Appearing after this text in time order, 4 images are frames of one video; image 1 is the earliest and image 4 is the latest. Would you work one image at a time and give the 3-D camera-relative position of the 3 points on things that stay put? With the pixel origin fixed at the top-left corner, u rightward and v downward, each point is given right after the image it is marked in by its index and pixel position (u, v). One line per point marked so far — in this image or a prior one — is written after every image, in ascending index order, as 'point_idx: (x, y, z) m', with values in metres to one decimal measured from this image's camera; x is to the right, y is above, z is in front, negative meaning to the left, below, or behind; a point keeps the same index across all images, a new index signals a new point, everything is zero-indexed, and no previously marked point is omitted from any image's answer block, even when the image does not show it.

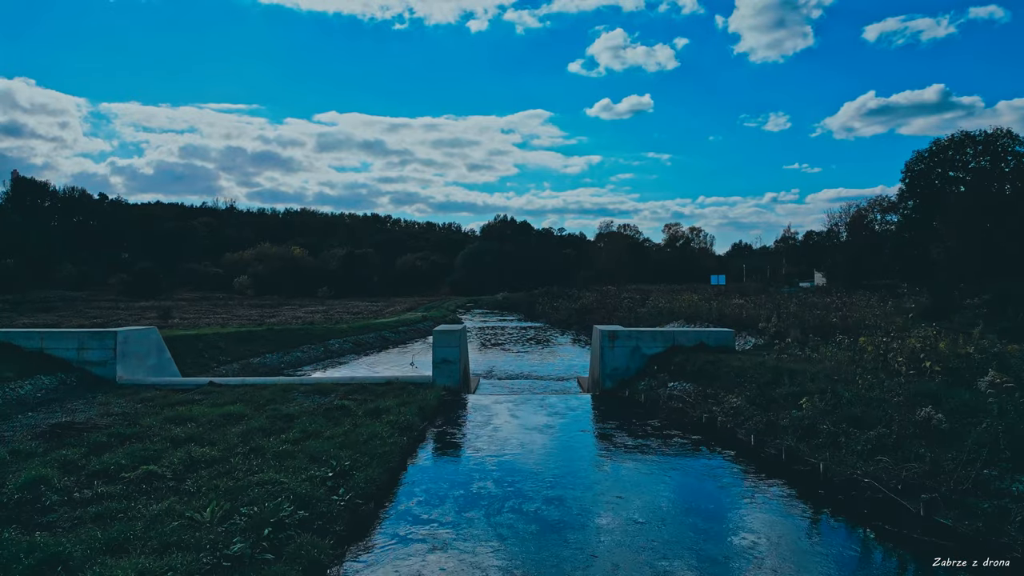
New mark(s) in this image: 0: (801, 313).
0: (+7.9, -0.7, +18.4) m
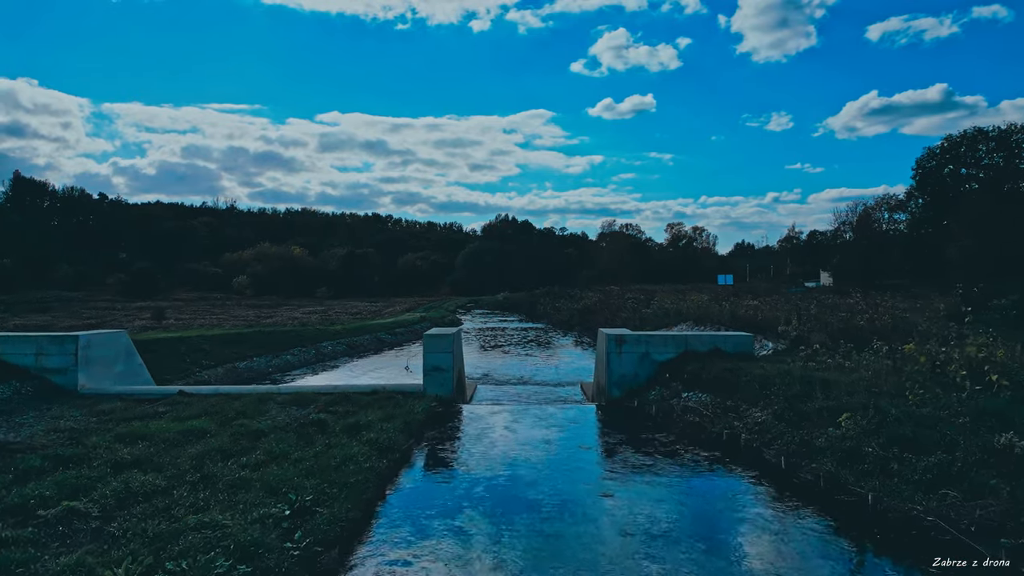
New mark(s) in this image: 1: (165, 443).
0: (+7.9, -0.7, +17.0) m
1: (-5.0, -2.2, +9.7) m
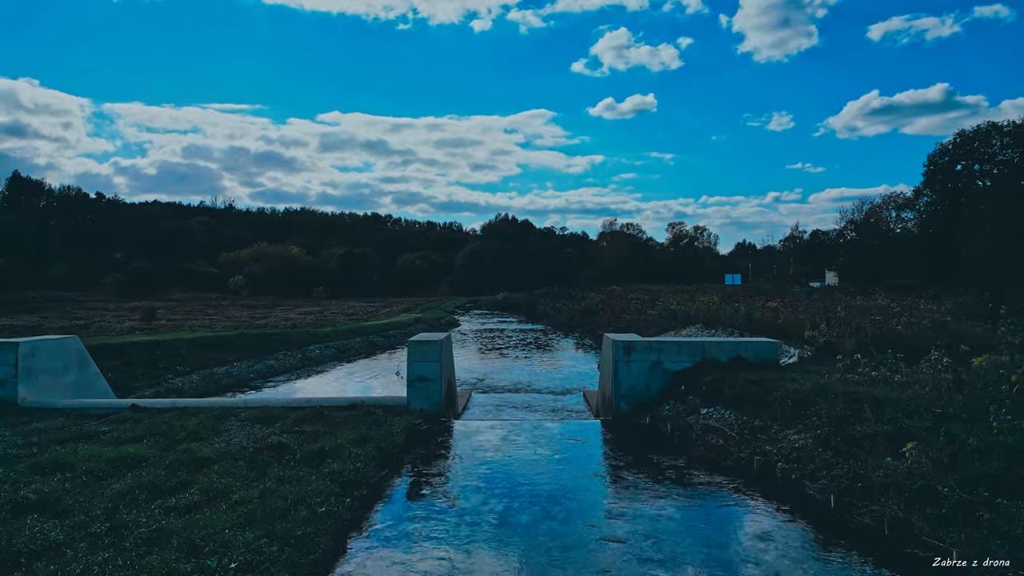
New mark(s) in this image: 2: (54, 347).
0: (+7.8, -0.7, +15.4) m
1: (-5.1, -2.3, +8.1) m
2: (-9.3, -1.2, +13.7) m
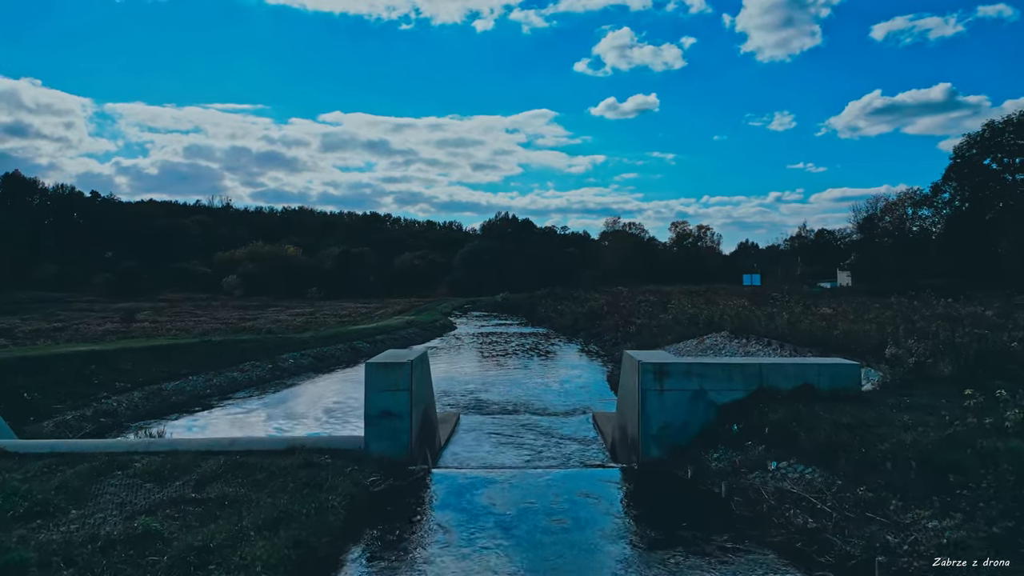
0: (+7.7, -0.8, +12.1) m
1: (-5.2, -2.3, +4.8) m
2: (-9.4, -1.3, +10.5) m
